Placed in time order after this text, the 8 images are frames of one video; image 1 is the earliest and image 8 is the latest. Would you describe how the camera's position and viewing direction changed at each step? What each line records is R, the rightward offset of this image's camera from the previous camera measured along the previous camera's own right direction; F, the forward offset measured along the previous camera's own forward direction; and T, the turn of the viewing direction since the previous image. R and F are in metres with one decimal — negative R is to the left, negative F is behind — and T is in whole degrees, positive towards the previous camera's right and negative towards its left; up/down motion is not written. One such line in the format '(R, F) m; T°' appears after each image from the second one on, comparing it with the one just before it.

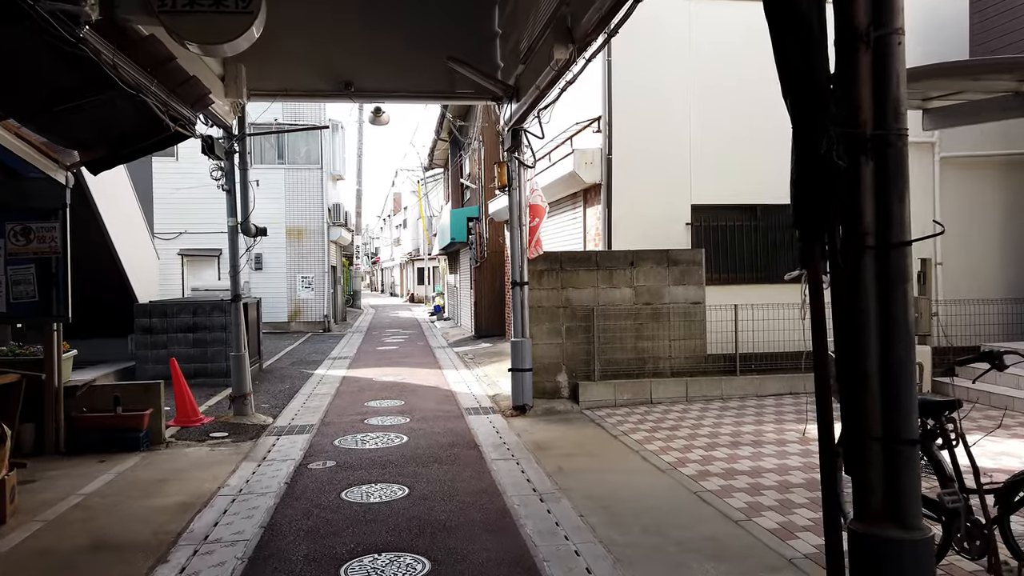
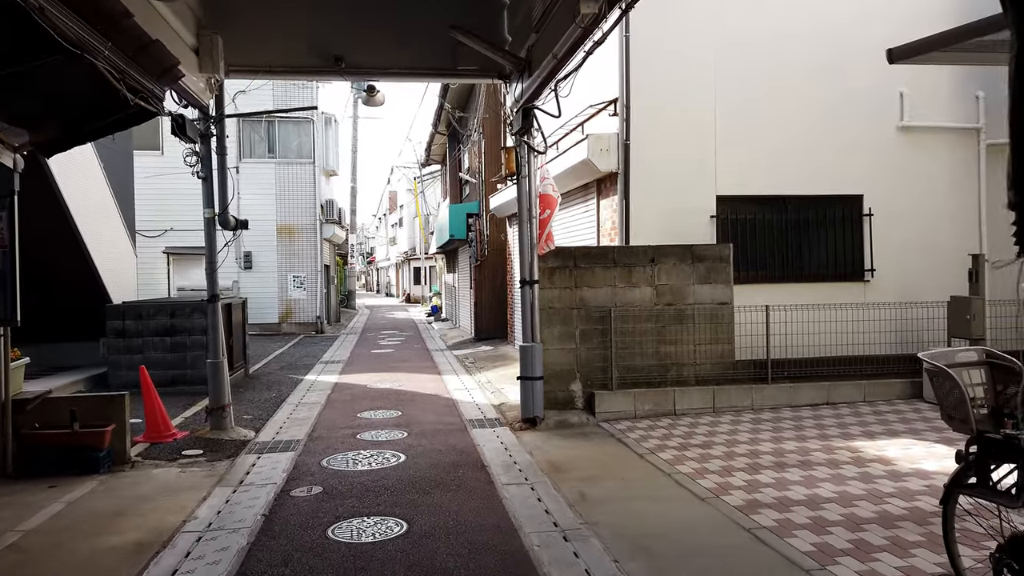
(-0.1, +0.9) m; 0°
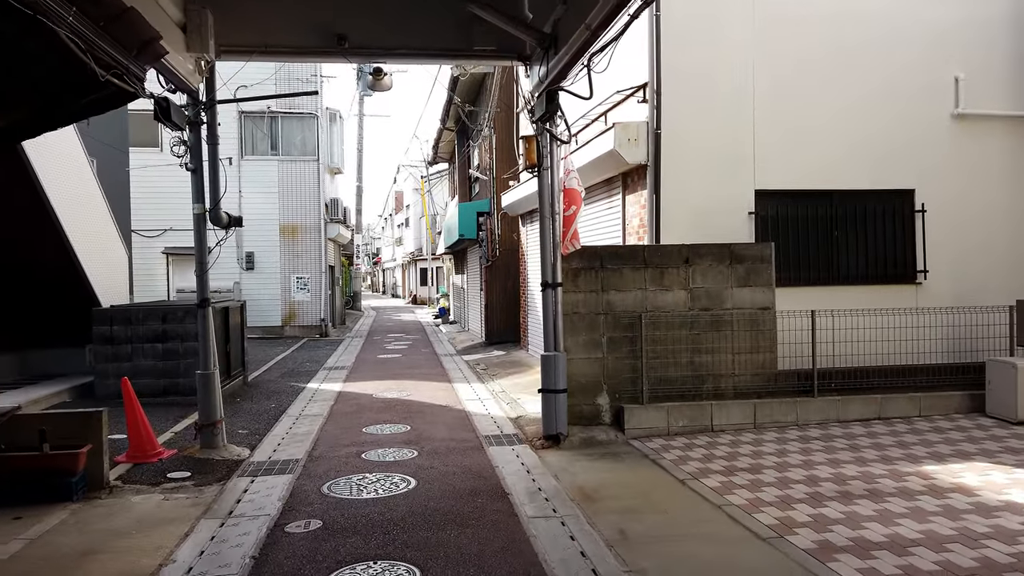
(-0.1, +0.8) m; 0°
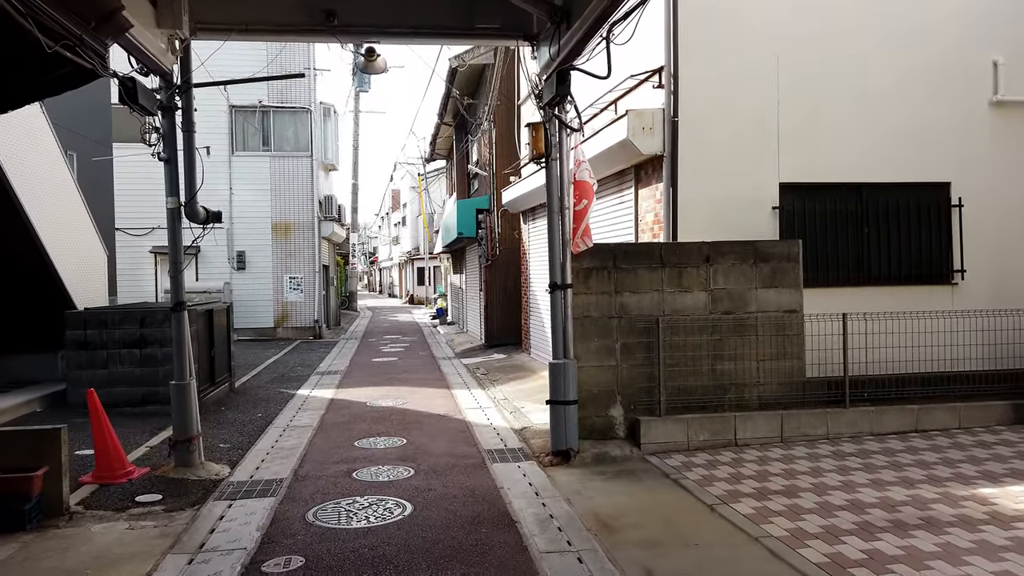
(-0.1, +0.7) m; 0°
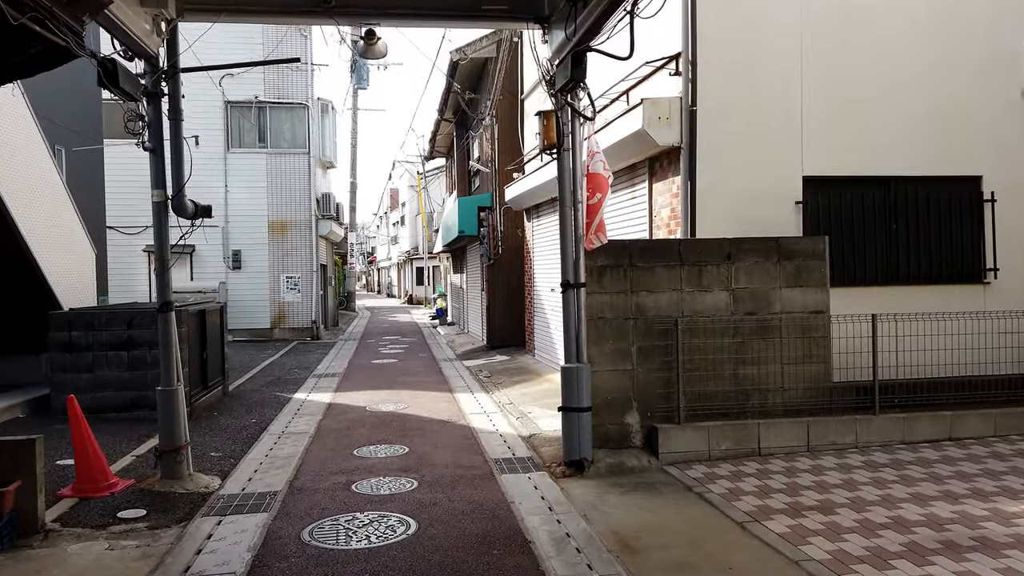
(-0.1, +0.4) m; 0°
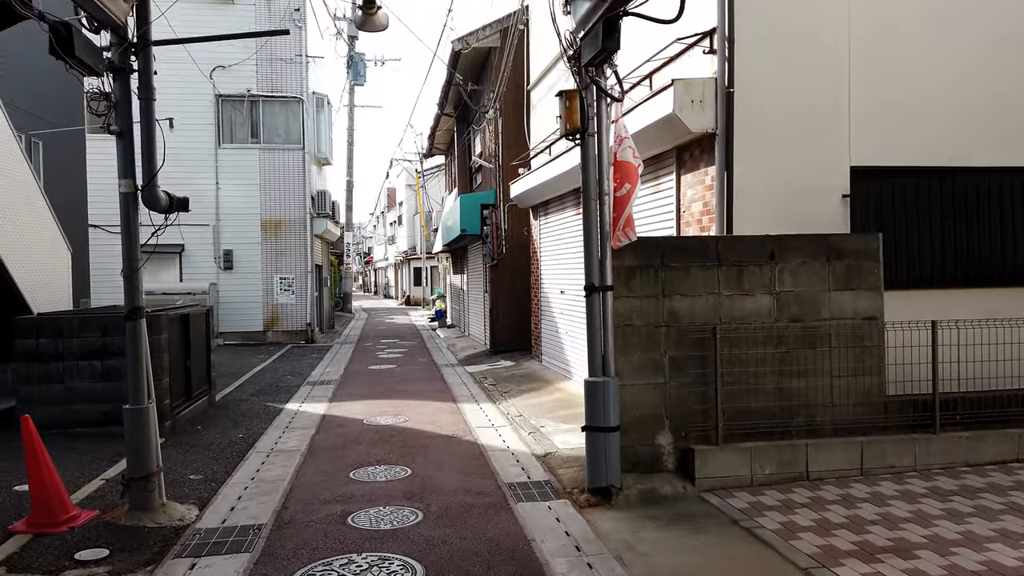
(-0.2, +0.8) m; 0°
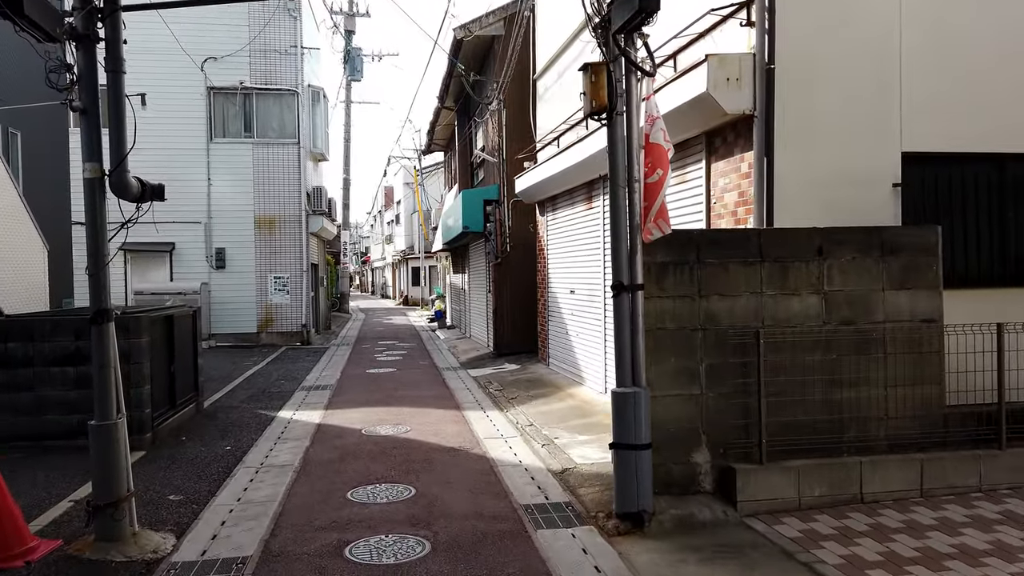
(-0.1, +0.6) m; 0°
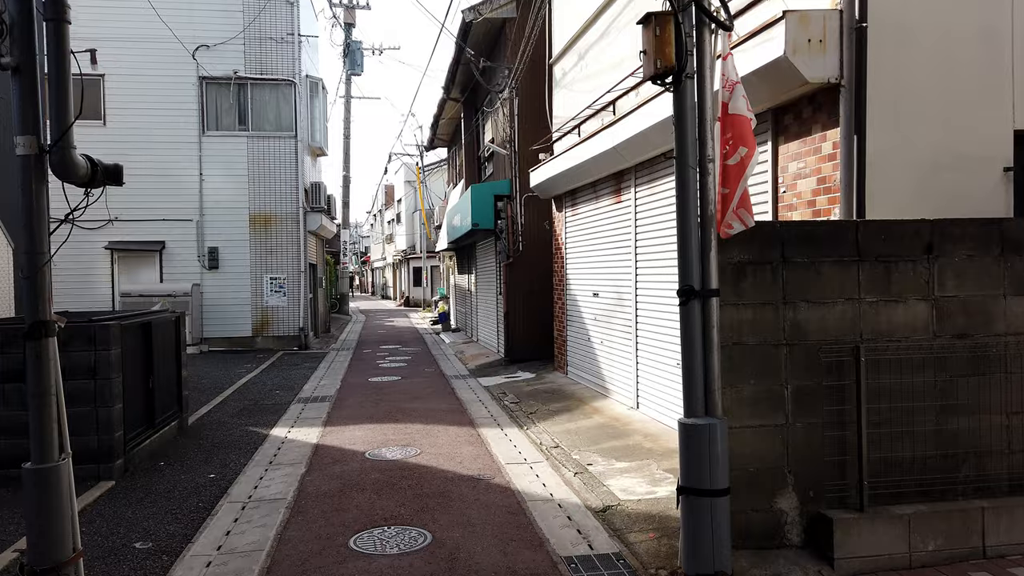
(-0.2, +1.0) m; 0°
